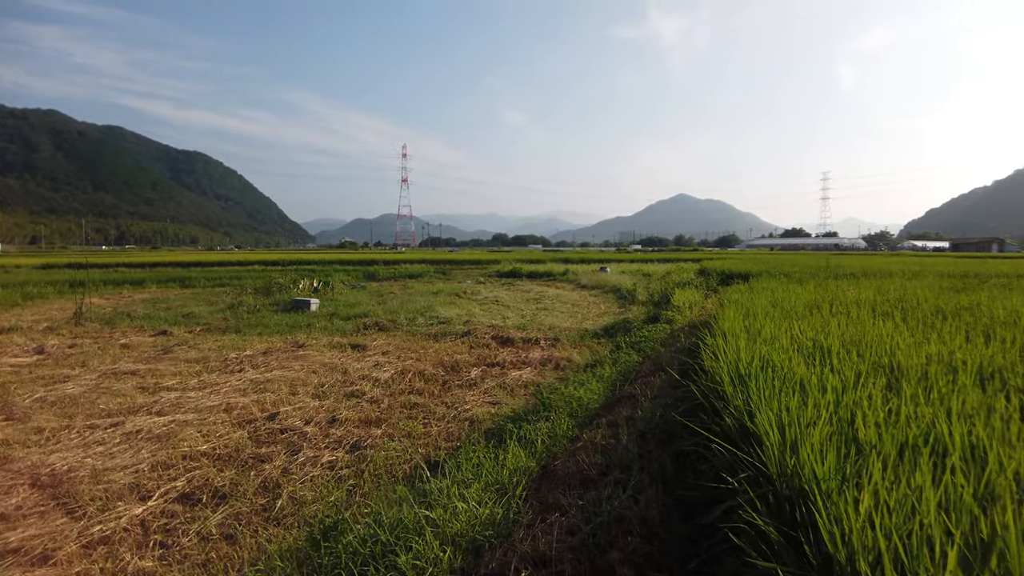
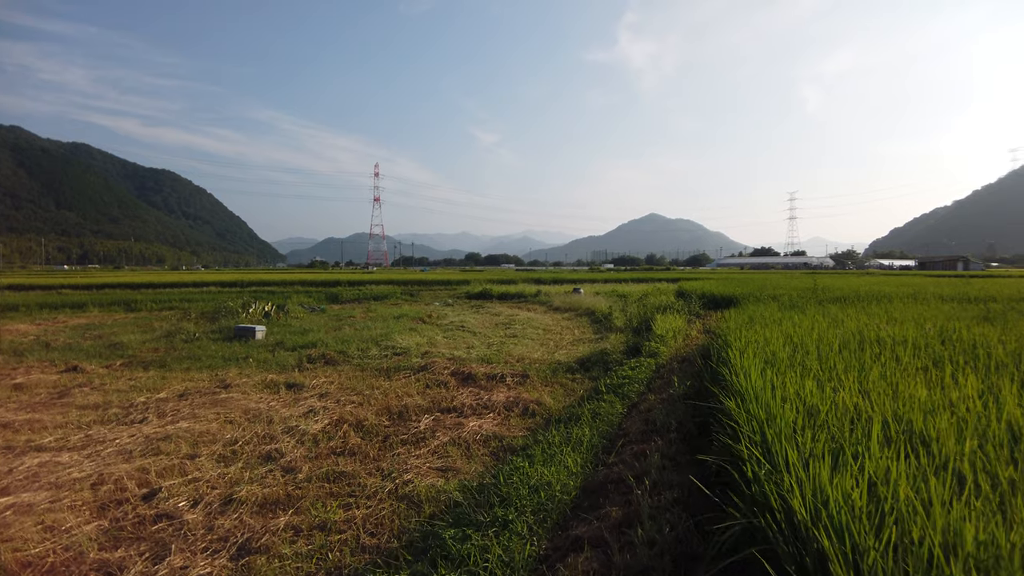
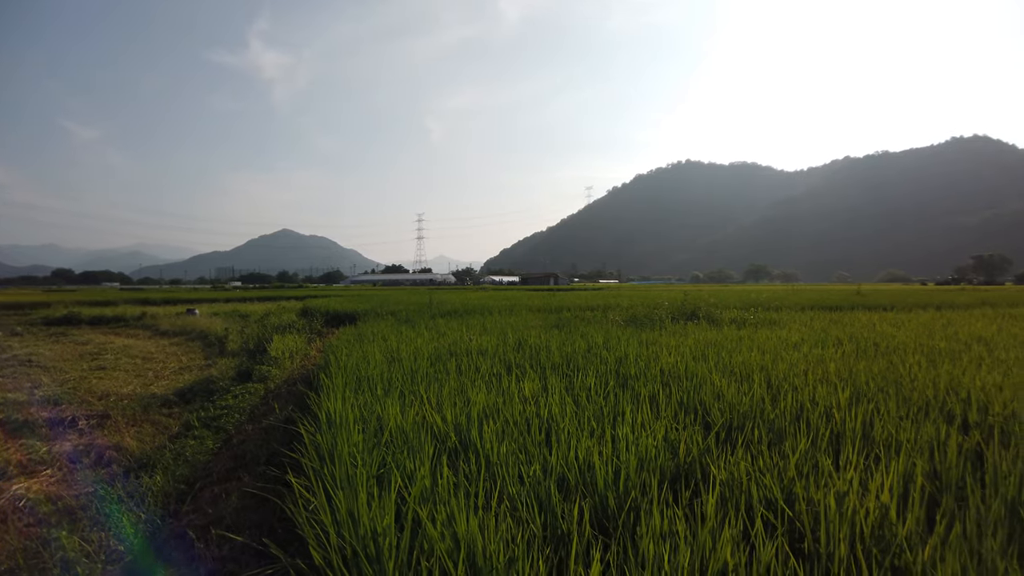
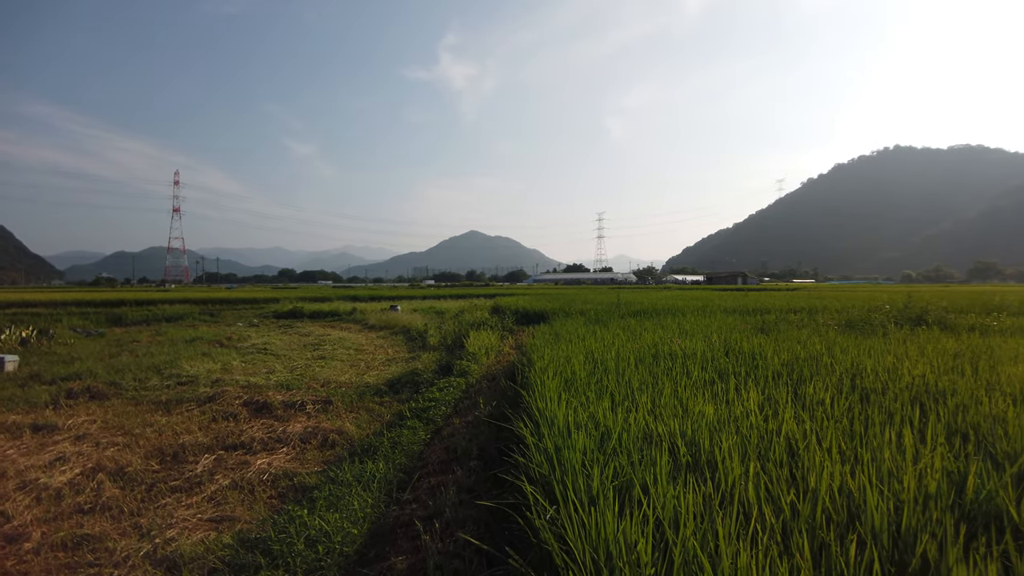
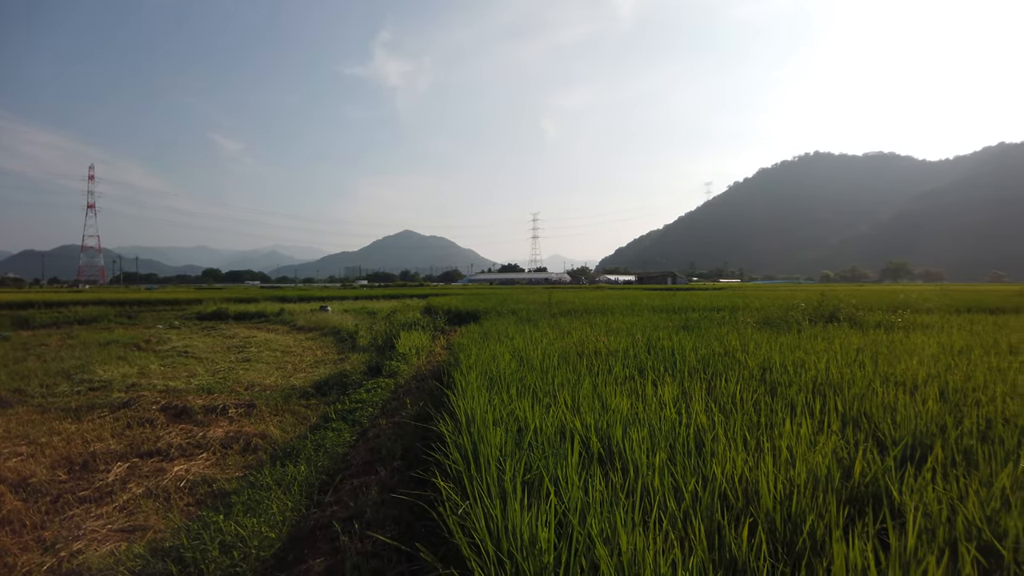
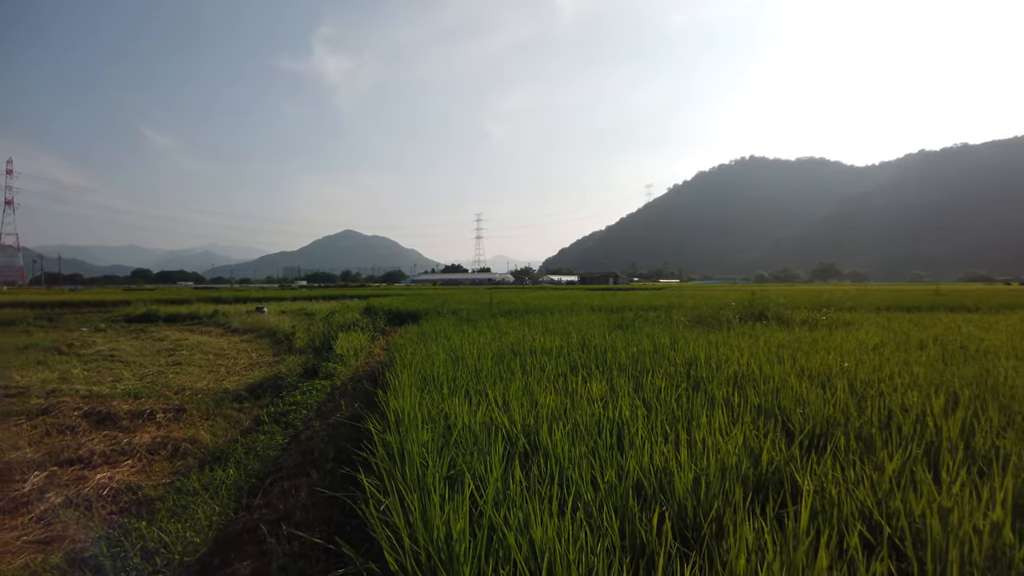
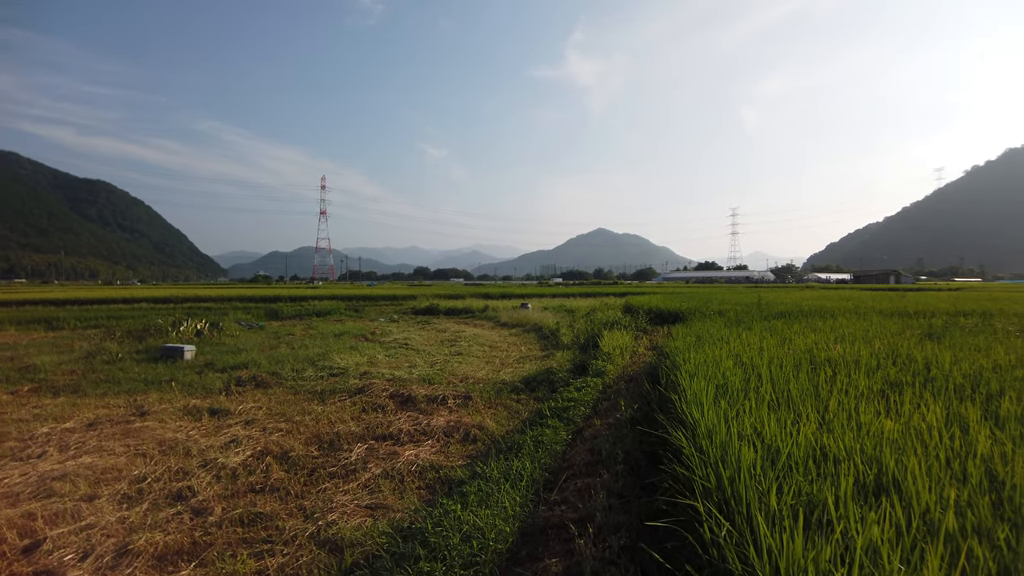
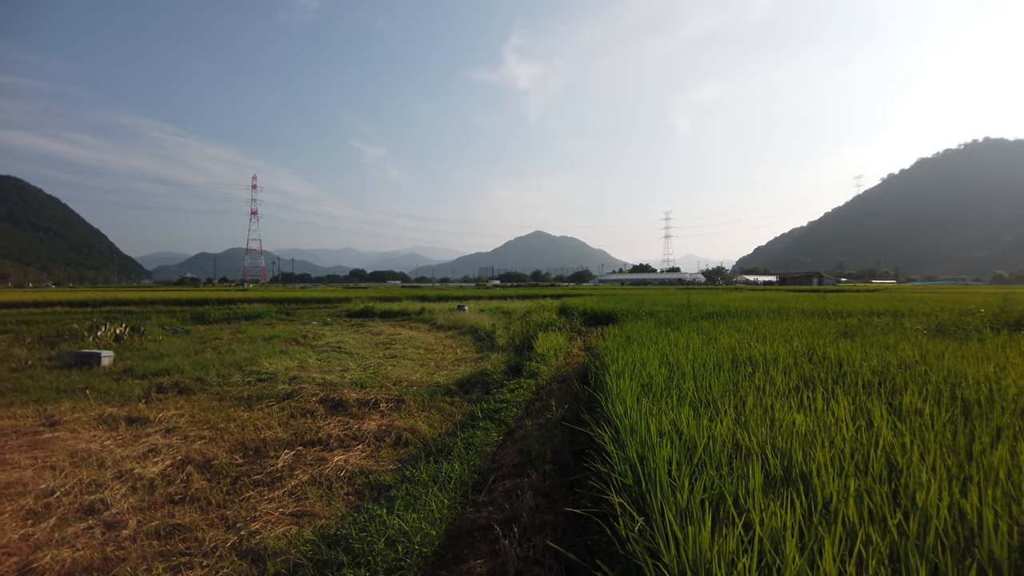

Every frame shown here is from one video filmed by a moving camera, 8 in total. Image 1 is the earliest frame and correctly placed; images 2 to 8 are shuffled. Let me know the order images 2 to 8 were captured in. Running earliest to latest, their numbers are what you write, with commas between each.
2, 7, 8, 4, 5, 6, 3
